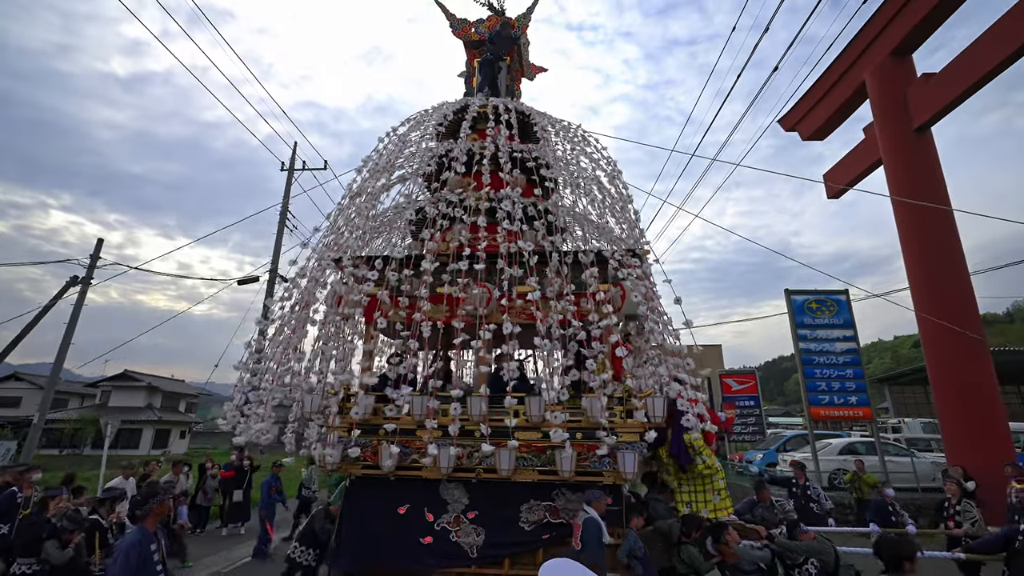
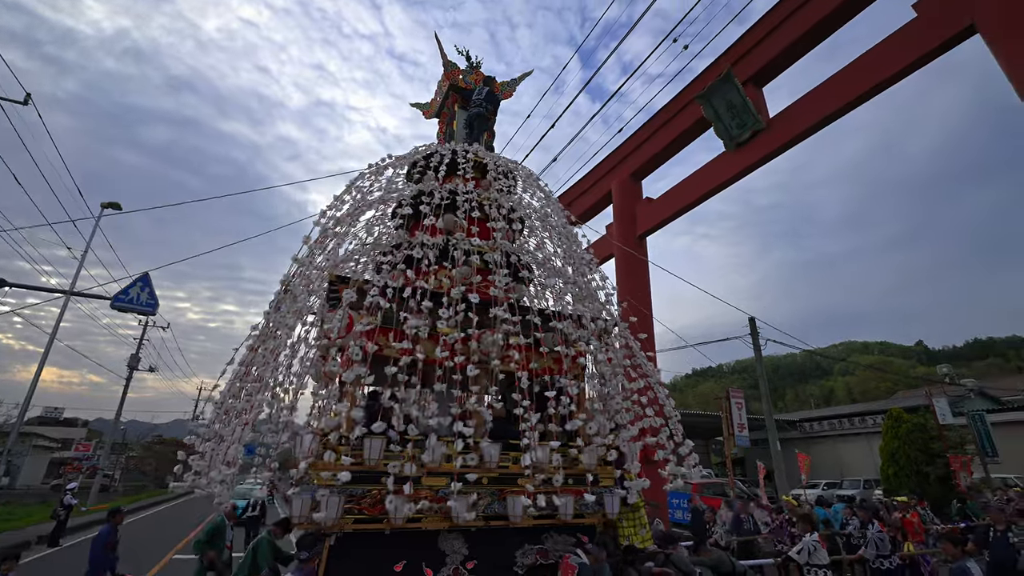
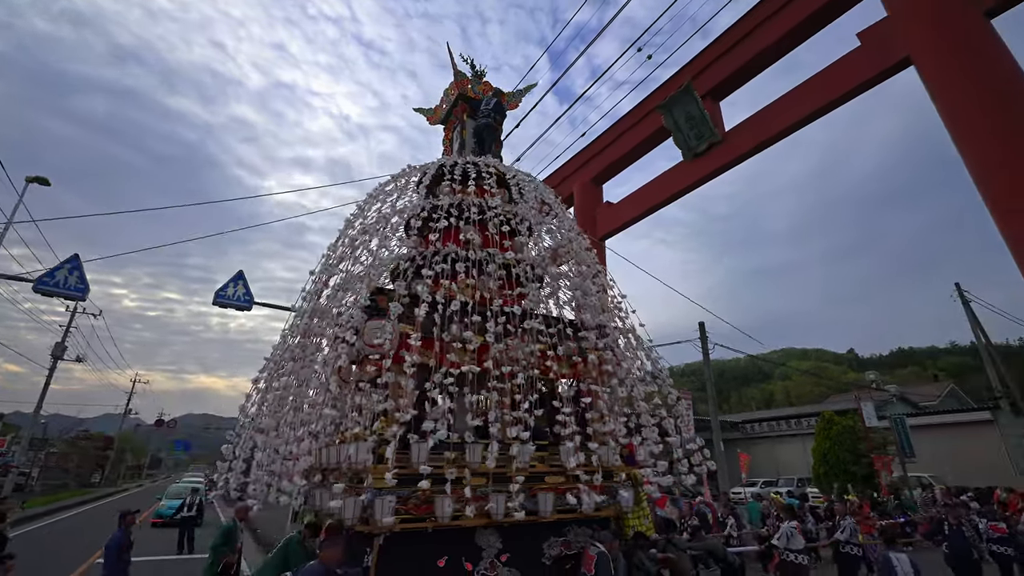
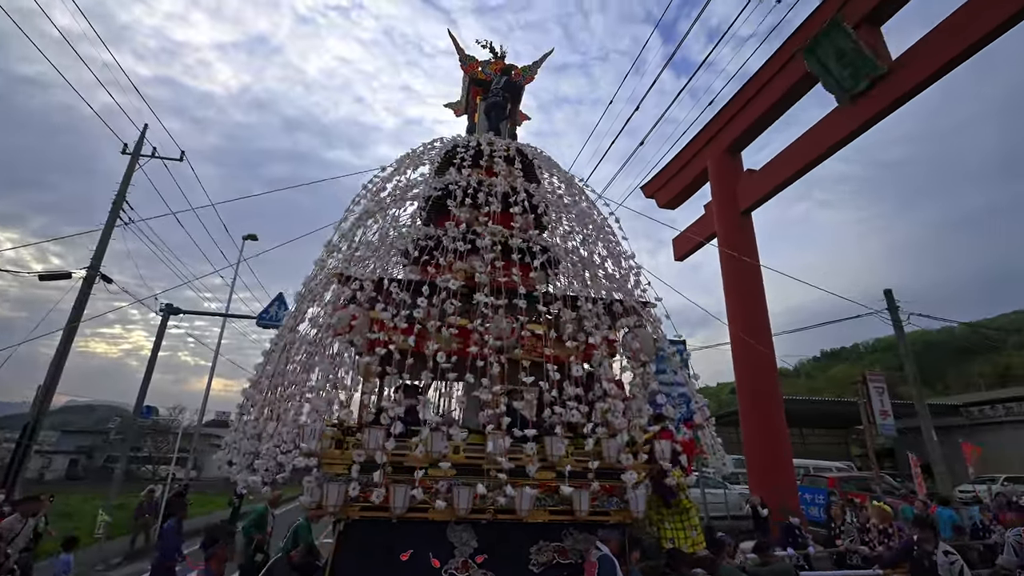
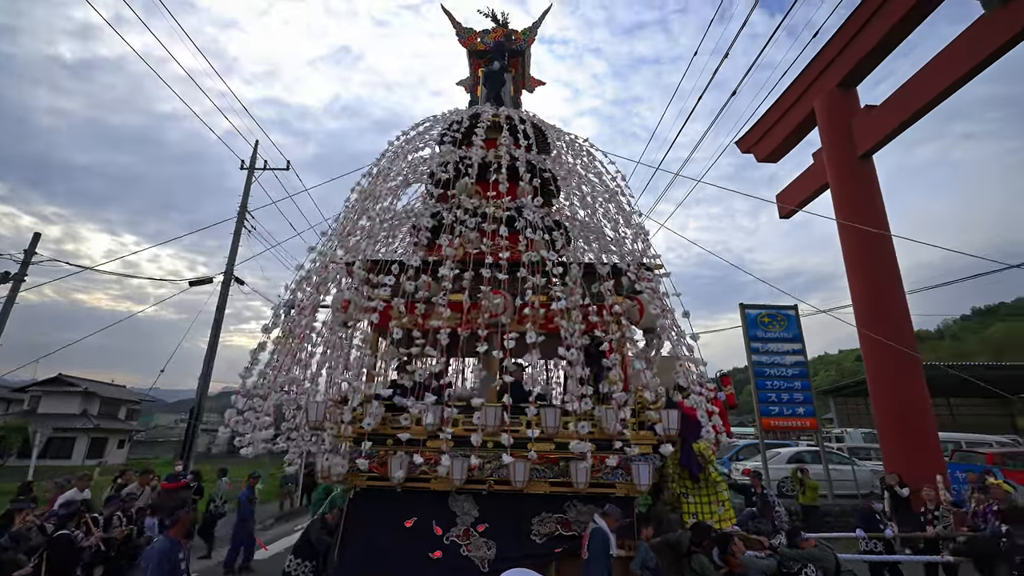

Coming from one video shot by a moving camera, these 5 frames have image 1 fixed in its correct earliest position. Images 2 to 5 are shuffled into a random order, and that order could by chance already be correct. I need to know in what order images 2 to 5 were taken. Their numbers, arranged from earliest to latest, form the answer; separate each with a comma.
5, 4, 2, 3
